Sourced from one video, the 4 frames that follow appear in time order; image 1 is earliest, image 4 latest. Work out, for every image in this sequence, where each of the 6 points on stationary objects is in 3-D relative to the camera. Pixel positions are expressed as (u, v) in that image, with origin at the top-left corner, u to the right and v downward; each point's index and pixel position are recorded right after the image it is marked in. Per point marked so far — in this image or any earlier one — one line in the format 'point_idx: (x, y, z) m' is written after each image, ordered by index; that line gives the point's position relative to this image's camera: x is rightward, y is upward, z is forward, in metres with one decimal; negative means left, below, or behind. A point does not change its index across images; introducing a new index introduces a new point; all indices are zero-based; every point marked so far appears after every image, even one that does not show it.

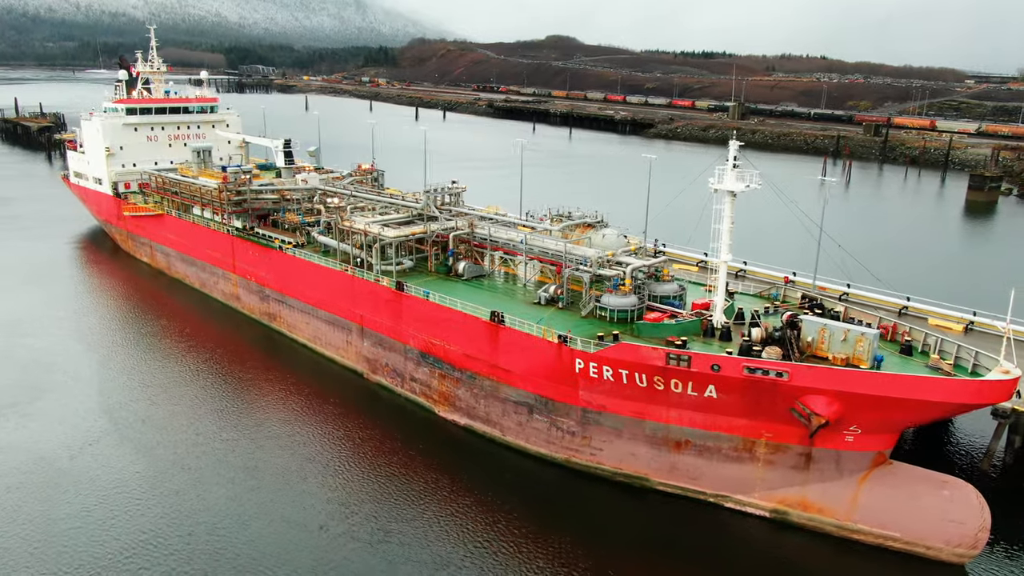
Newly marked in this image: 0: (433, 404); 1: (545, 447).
0: (-1.8, -2.7, +16.0) m
1: (+0.7, -3.2, +14.0) m
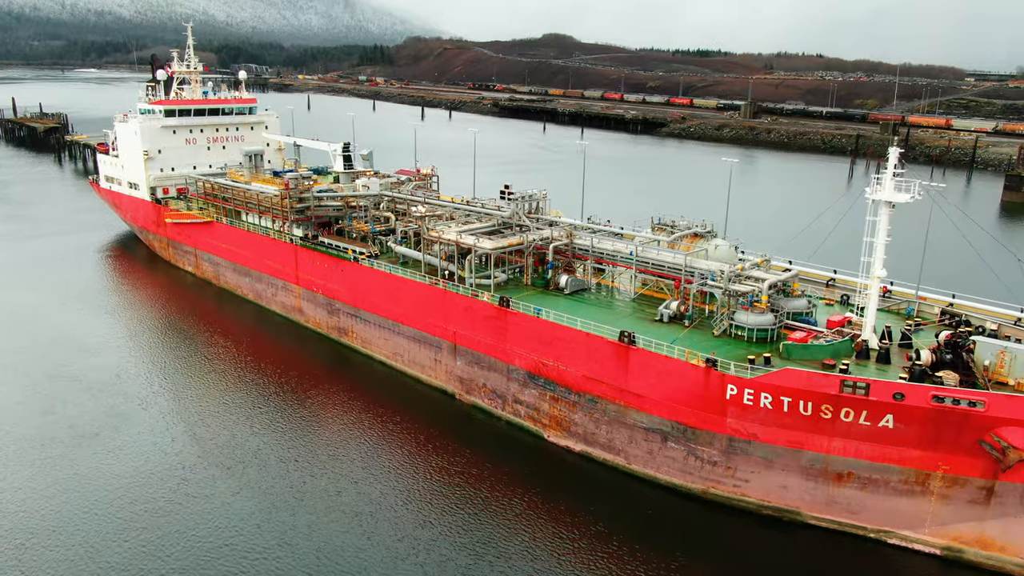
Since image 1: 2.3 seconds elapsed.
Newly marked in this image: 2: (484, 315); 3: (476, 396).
0: (+0.6, -3.0, +15.0) m
1: (+3.1, -3.5, +13.0) m
2: (-0.6, -0.6, +15.5) m
3: (-0.8, -2.5, +16.3) m
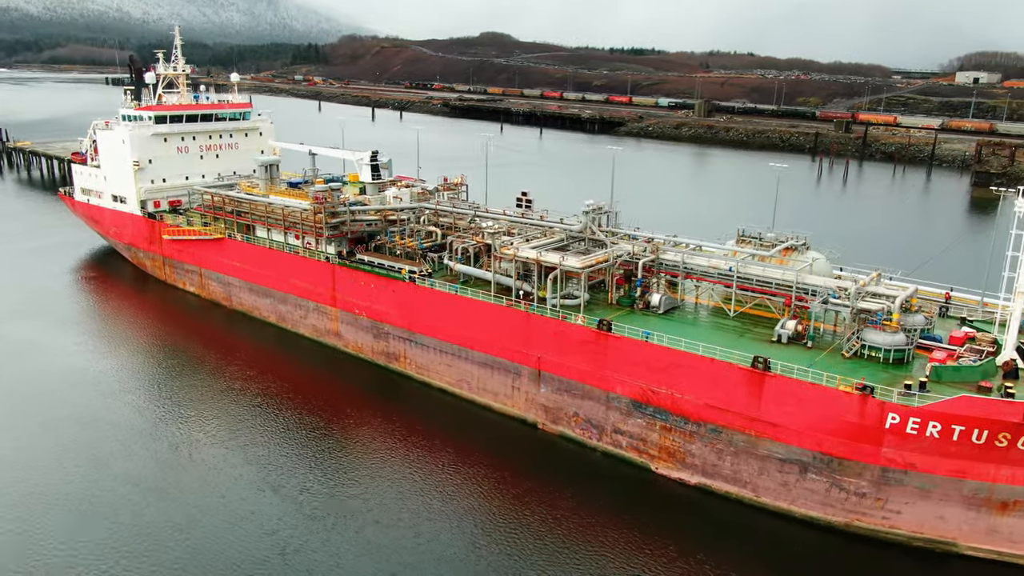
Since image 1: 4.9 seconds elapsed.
0: (+2.7, -3.4, +14.0) m
1: (+5.3, -3.9, +12.2) m
2: (+1.4, -1.1, +14.4) m
3: (+1.1, -3.0, +15.2) m
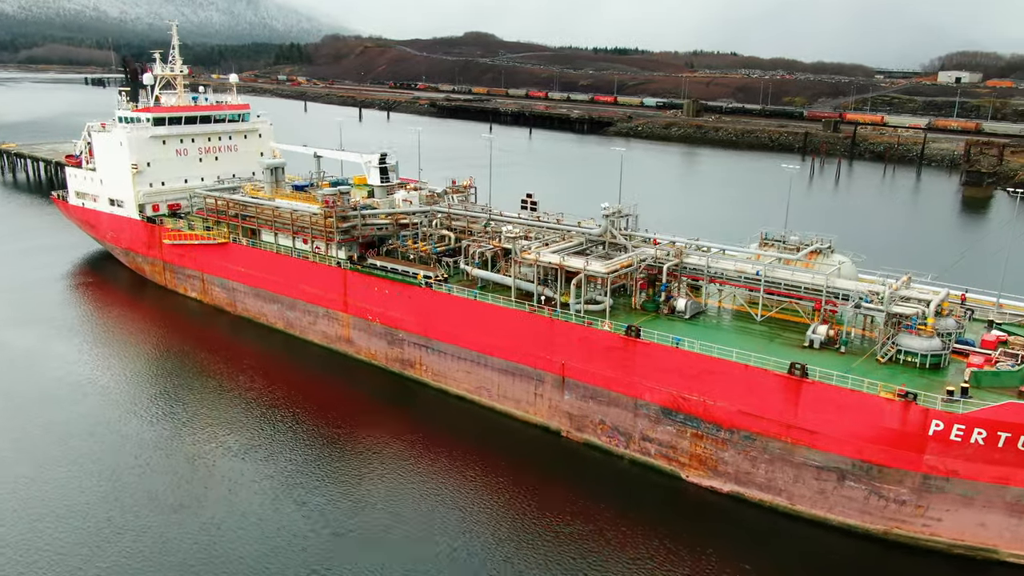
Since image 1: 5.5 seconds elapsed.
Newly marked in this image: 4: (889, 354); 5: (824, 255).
0: (+3.2, -3.5, +13.8) m
1: (+5.9, -3.9, +12.1) m
2: (+1.9, -1.2, +14.1) m
3: (+1.6, -3.1, +14.9) m
4: (+6.7, -1.2, +12.6) m
5: (+6.7, +0.7, +15.0) m
